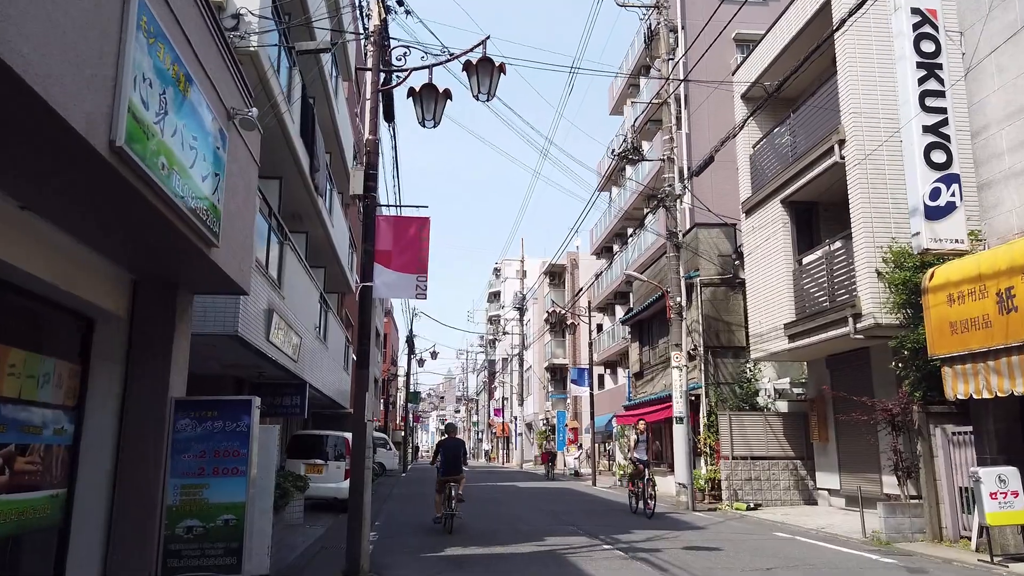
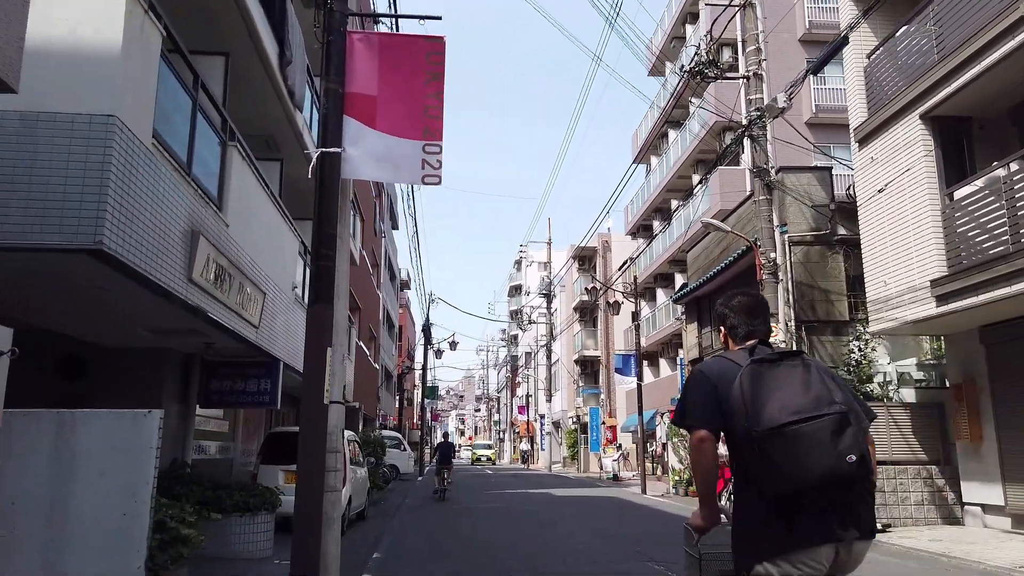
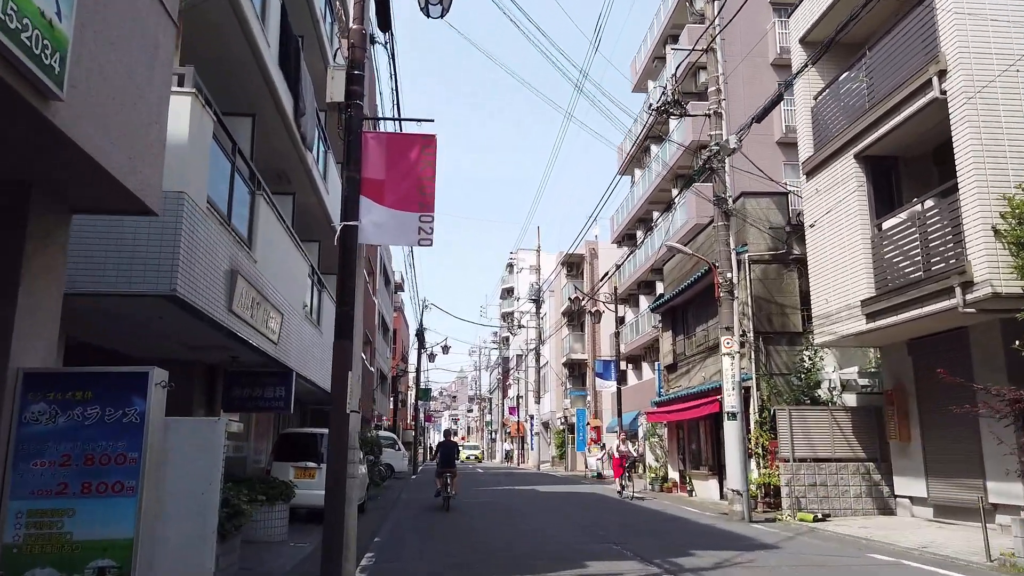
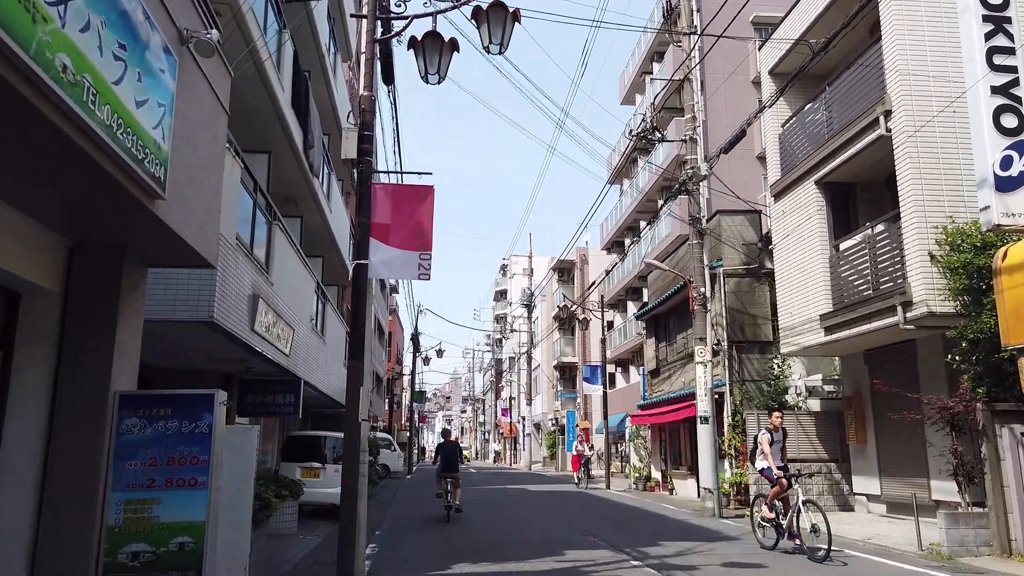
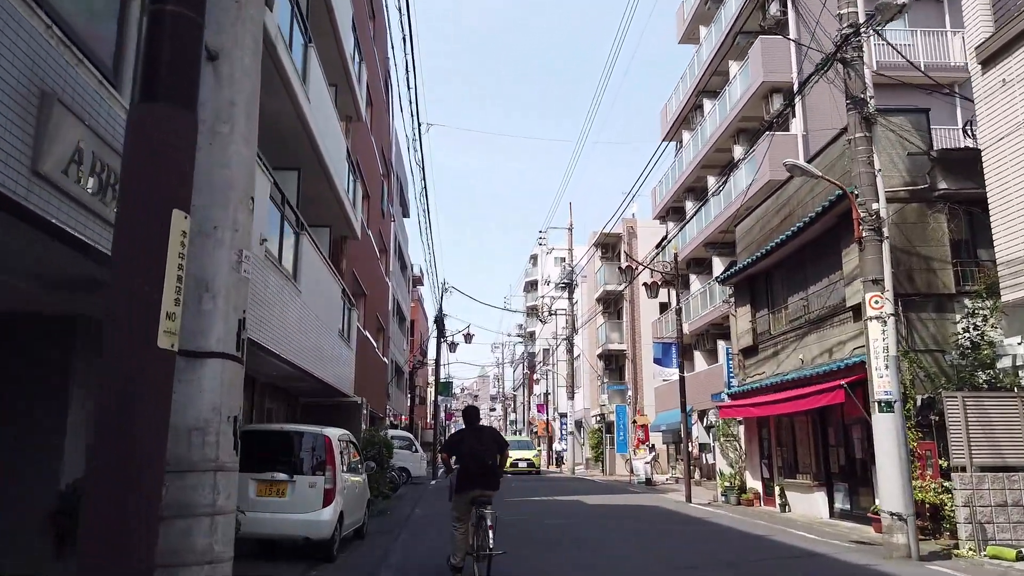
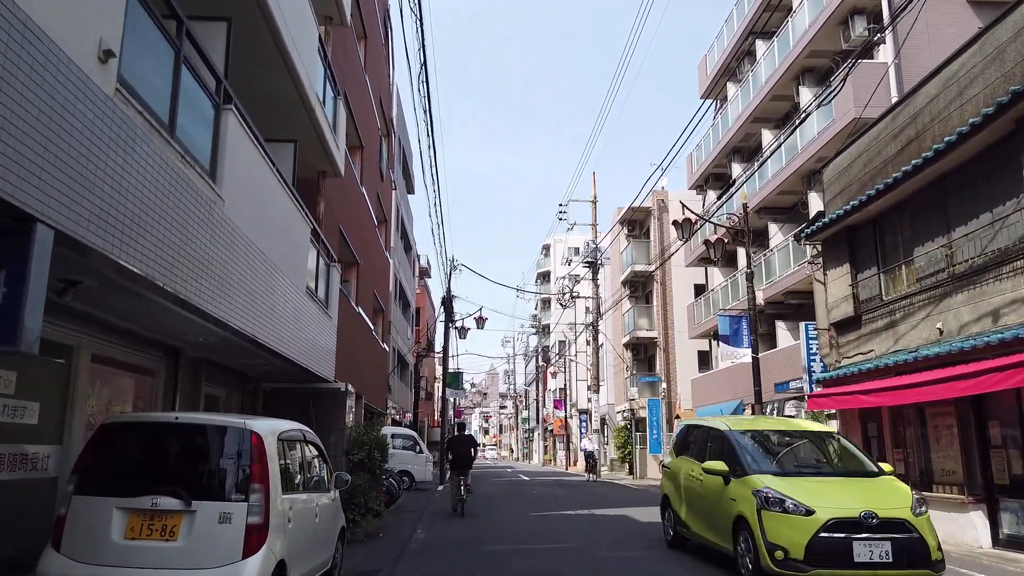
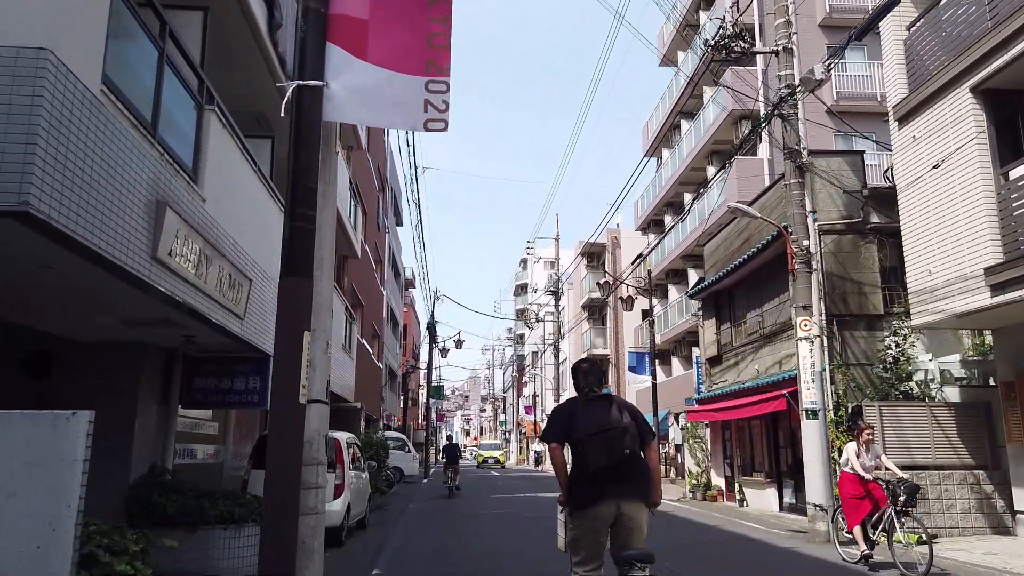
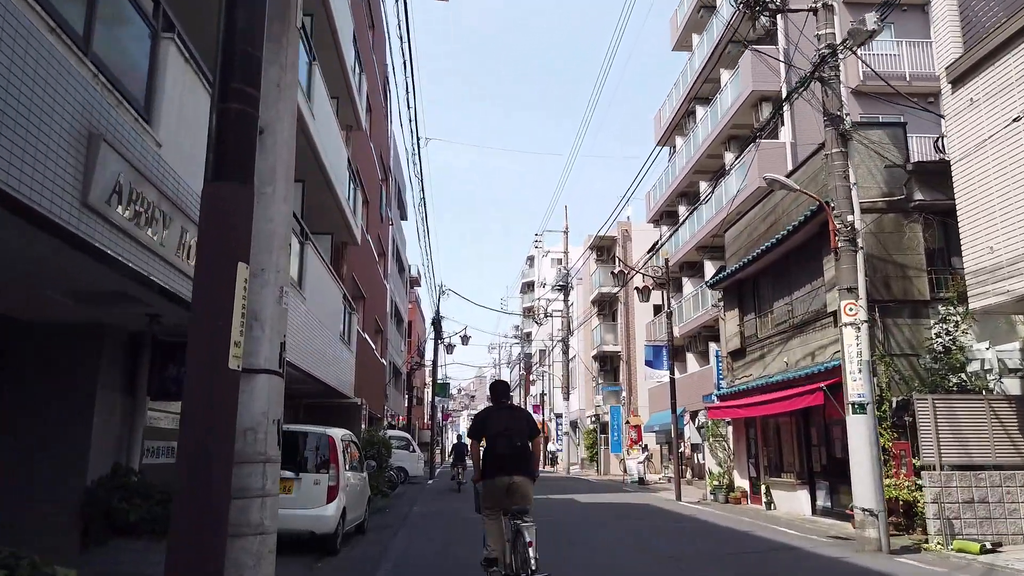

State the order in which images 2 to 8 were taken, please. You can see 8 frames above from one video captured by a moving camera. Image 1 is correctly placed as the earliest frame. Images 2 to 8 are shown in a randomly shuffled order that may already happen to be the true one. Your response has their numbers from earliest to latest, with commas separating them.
4, 3, 2, 7, 8, 5, 6
